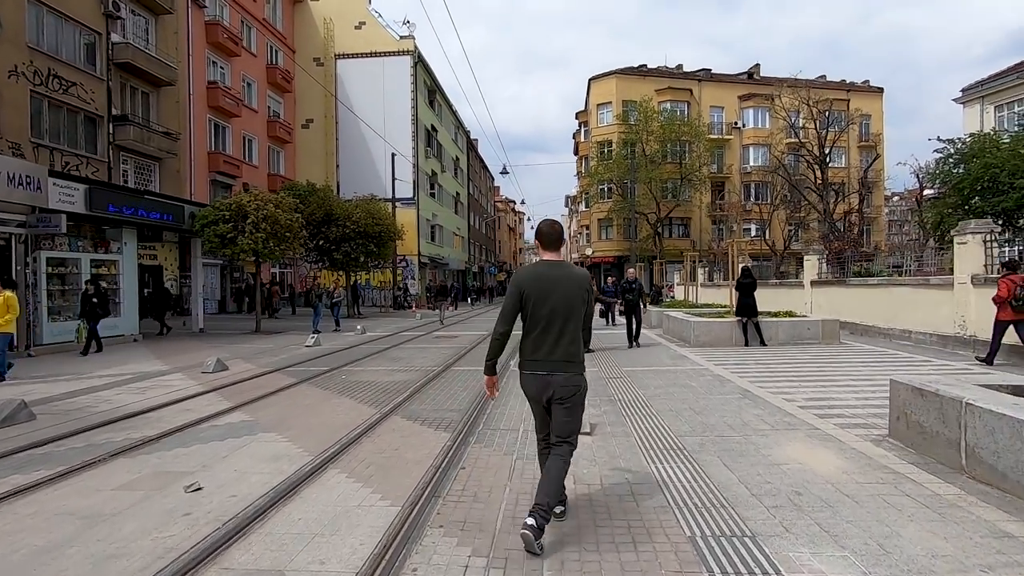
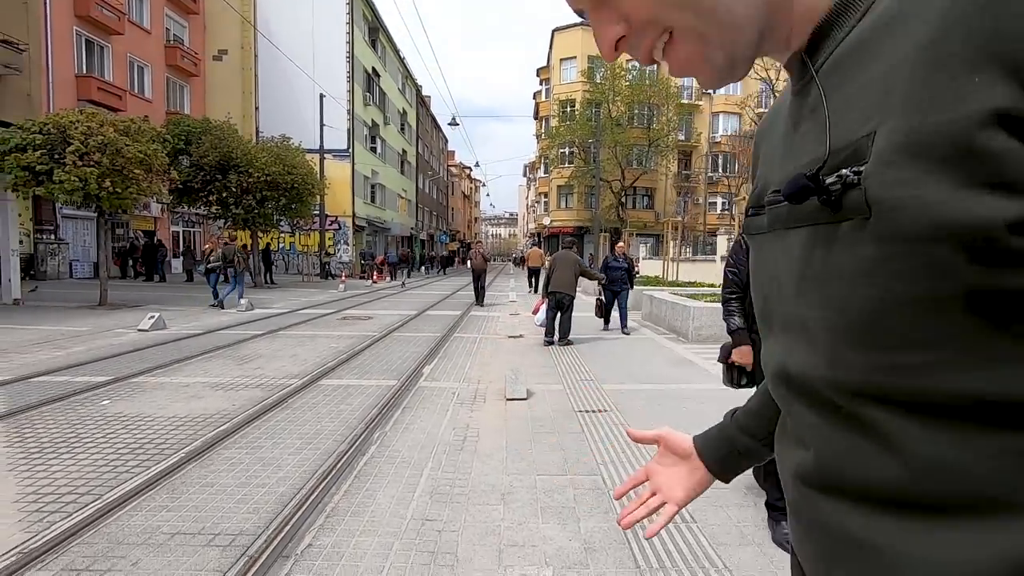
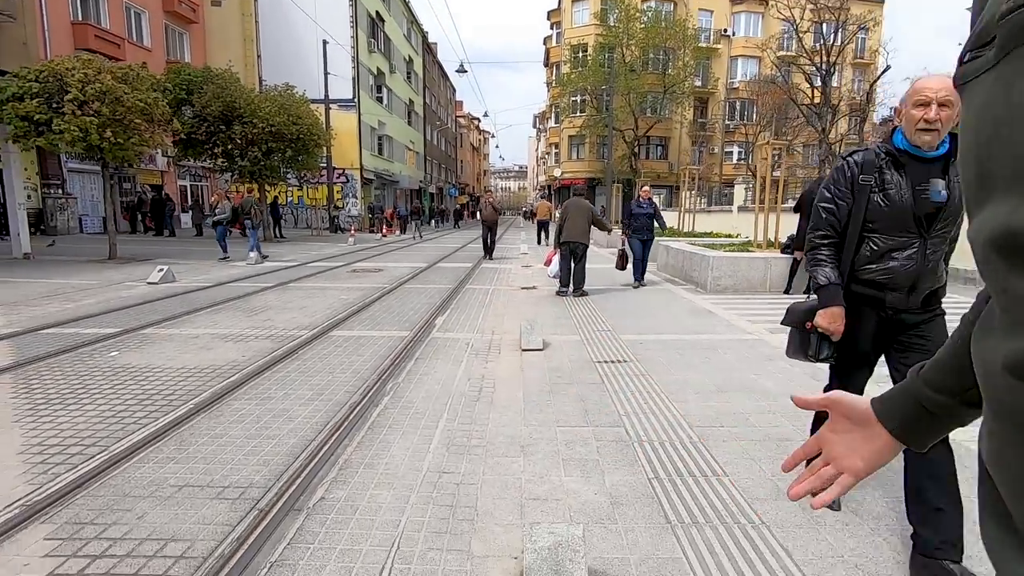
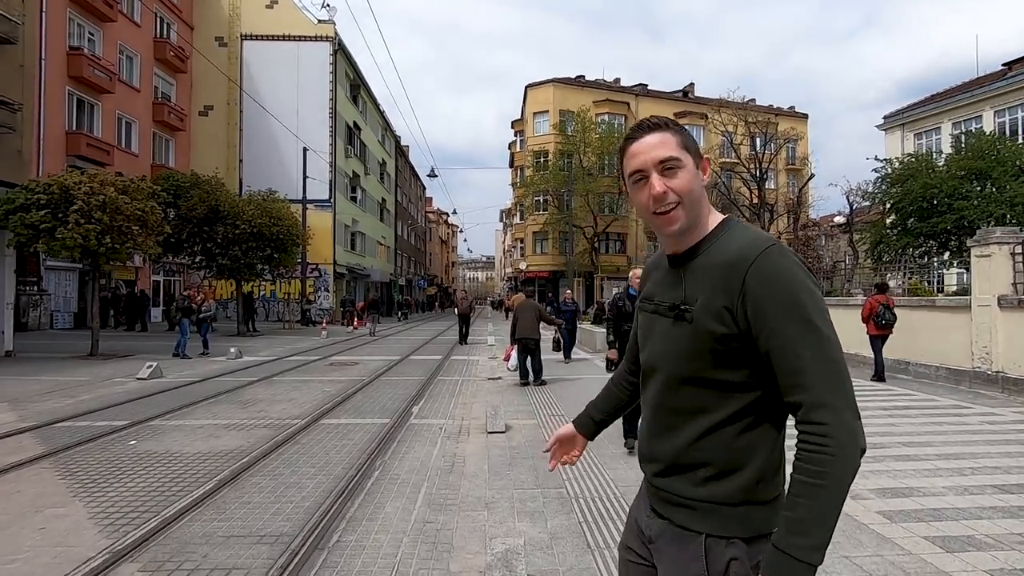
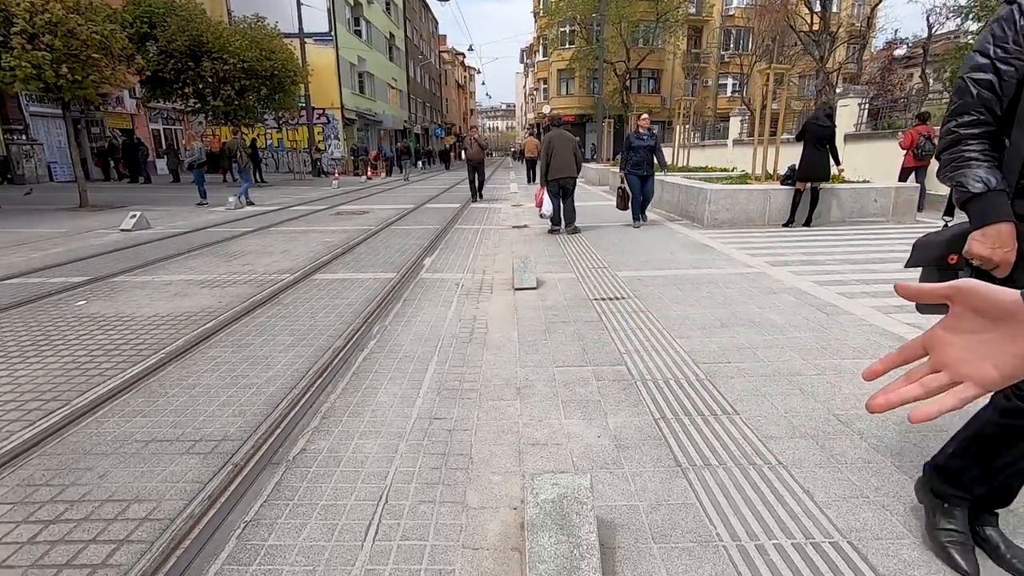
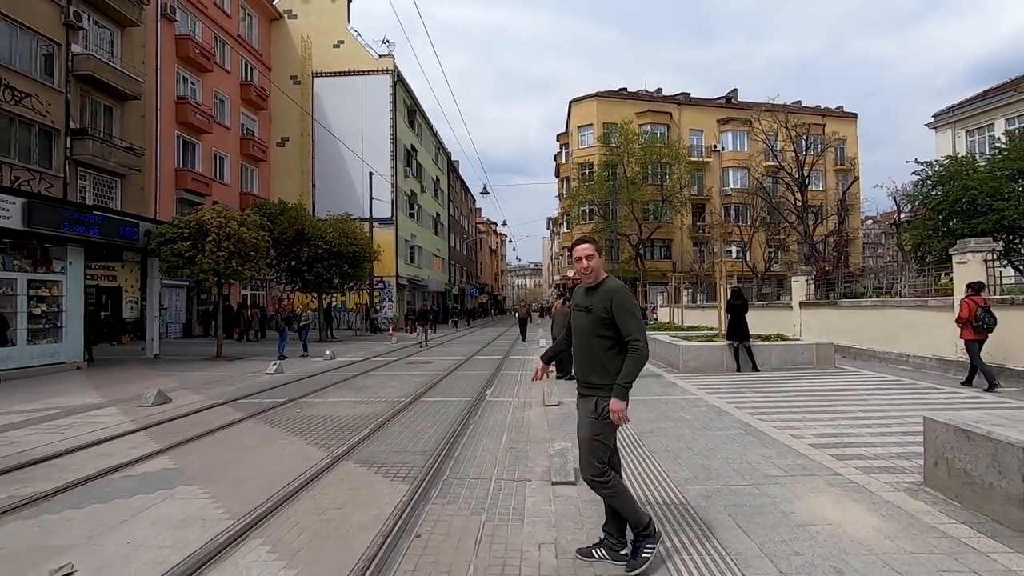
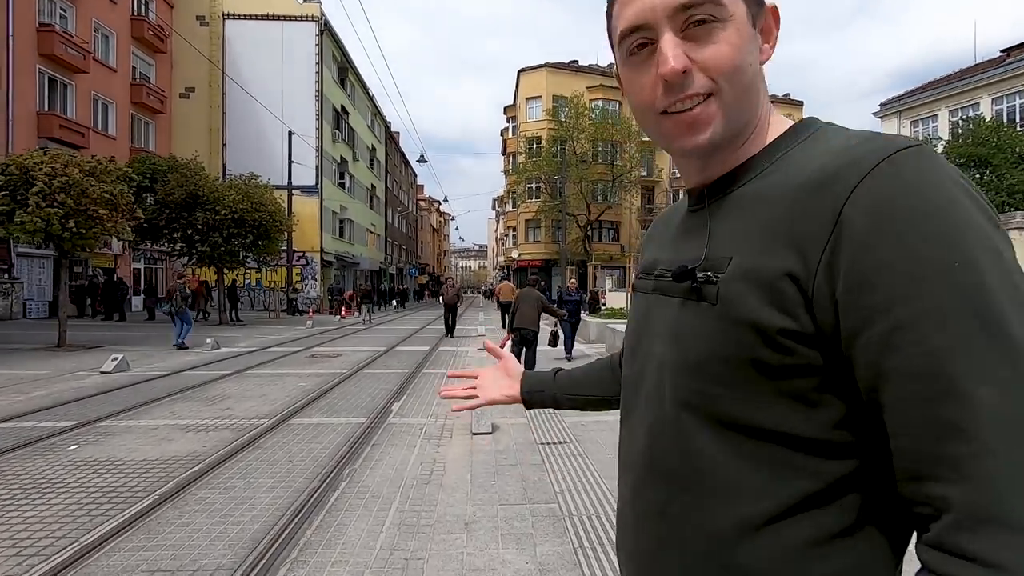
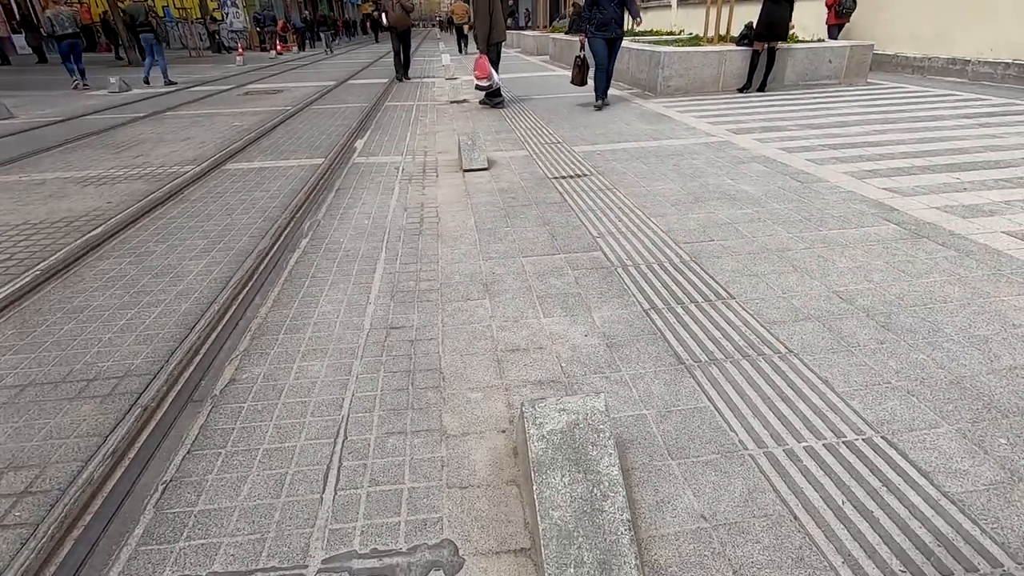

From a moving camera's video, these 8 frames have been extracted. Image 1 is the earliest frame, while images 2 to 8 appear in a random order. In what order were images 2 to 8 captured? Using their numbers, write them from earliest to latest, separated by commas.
6, 4, 7, 2, 3, 5, 8
